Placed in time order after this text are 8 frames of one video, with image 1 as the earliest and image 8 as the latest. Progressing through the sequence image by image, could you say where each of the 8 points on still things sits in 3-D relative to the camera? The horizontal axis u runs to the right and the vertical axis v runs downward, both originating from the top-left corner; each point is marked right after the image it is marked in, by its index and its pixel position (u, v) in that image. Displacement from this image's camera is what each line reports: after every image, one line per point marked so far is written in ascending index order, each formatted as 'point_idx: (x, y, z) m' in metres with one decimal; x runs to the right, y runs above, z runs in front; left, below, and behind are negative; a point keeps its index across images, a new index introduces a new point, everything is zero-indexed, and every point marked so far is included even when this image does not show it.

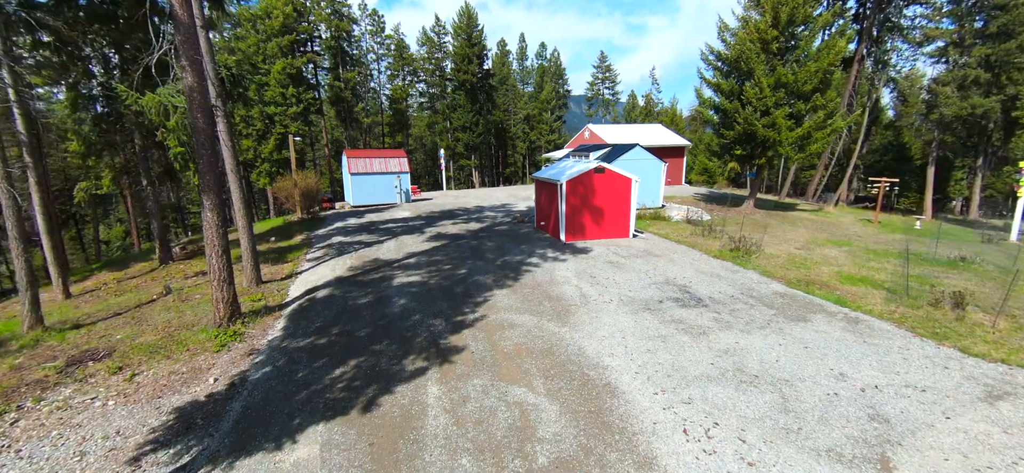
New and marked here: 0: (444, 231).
0: (-2.5, +0.2, +14.9) m
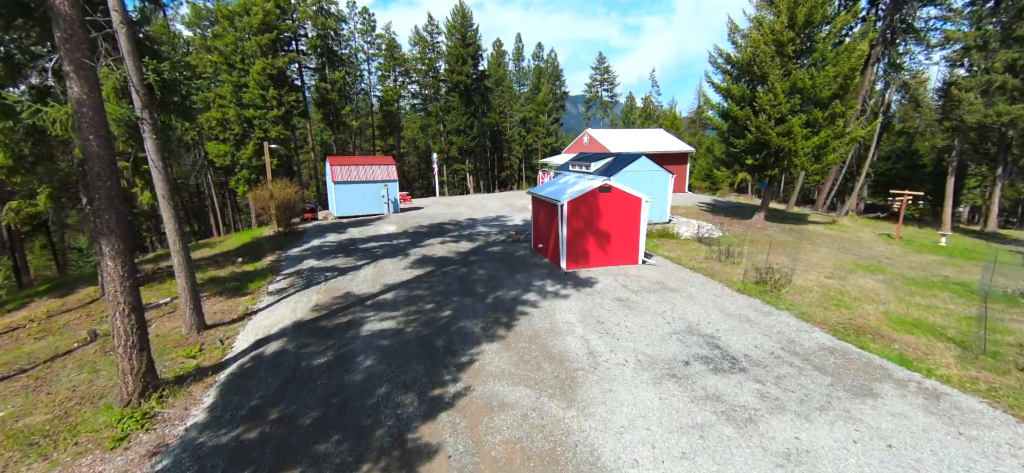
0: (-2.7, -0.6, +13.3) m
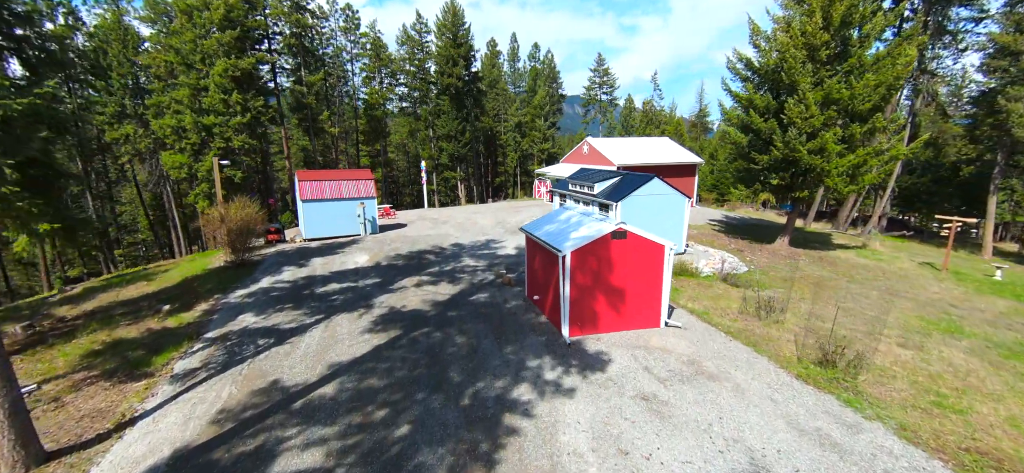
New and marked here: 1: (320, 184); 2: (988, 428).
0: (-3.0, -1.8, +10.8) m
1: (-9.2, +2.5, +19.6) m
2: (+7.3, -2.9, +6.2) m
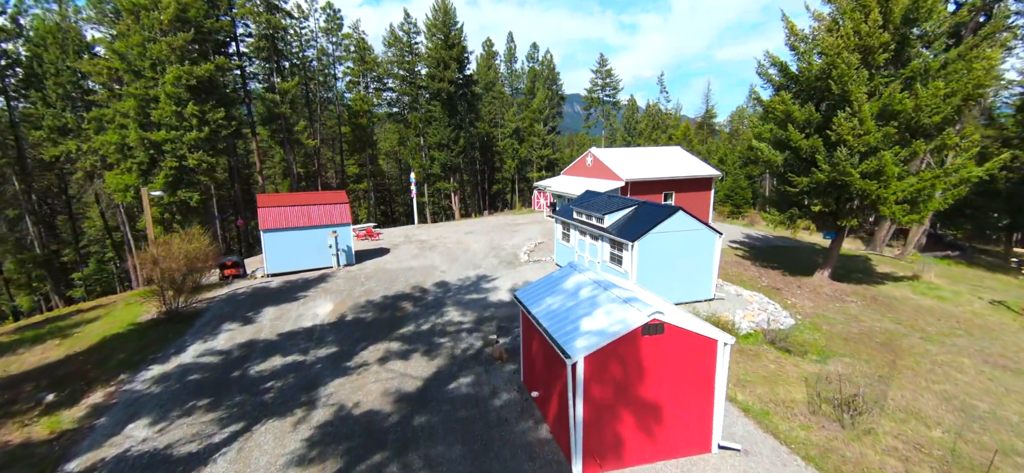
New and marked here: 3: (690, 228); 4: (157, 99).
0: (-3.1, -3.2, +8.0) m
1: (-9.4, +1.1, +16.8) m
2: (+7.1, -4.3, +3.5) m
3: (+5.4, +0.2, +12.4) m
4: (-16.7, +6.4, +19.1) m
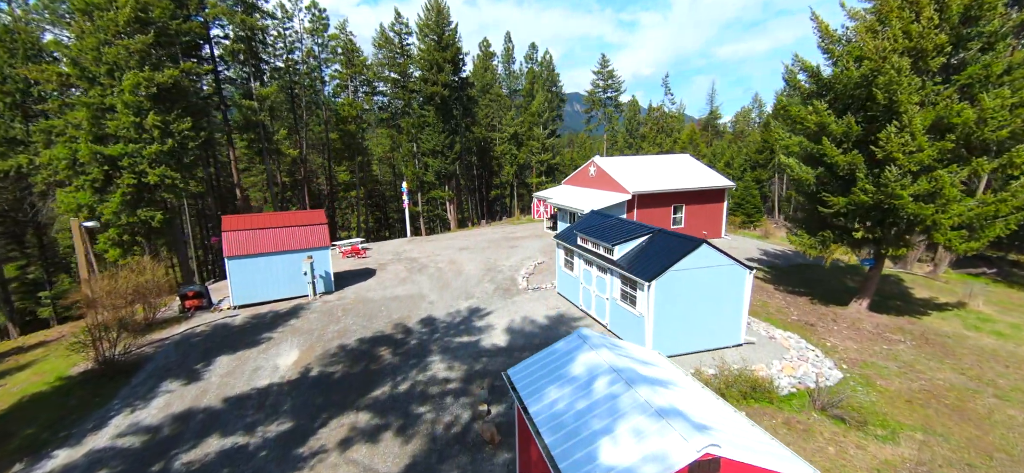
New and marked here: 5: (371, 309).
0: (-3.3, -4.2, +6.2) m
1: (-9.6, +0.1, +14.9) m
2: (+7.0, -5.2, +1.6) m
3: (+5.3, -0.7, +10.5) m
4: (-16.8, +5.4, +17.2) m
5: (-5.1, -2.6, +14.8) m
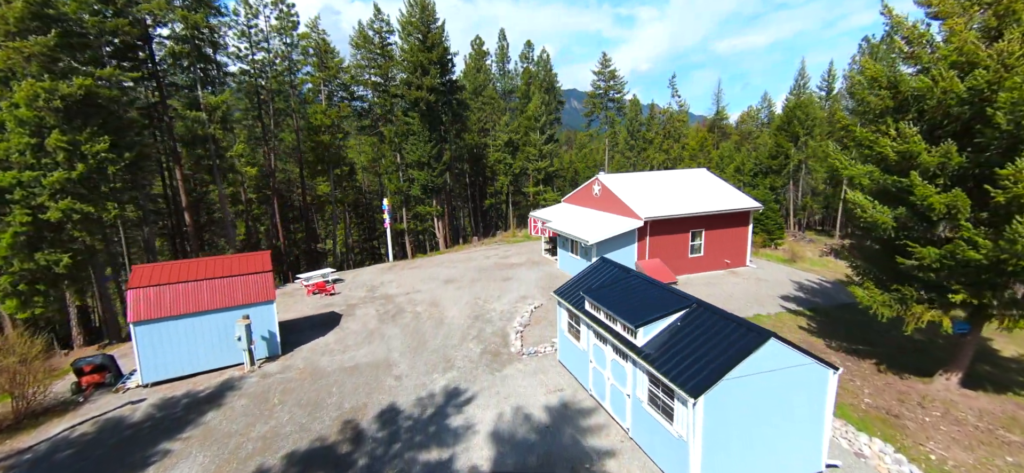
0: (-3.5, -5.9, +2.9) m
1: (-9.9, -1.6, +11.6) m
2: (+6.8, -6.8, -1.7) m
3: (+5.0, -2.3, +7.2) m
4: (-17.2, +3.7, +13.8) m
5: (-5.4, -4.2, +11.5) m
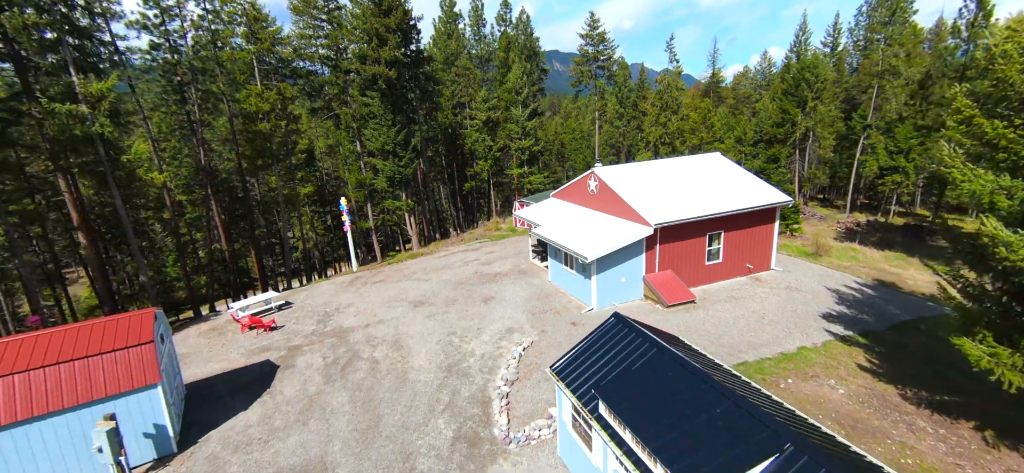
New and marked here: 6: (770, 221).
0: (-3.5, -7.8, -0.5) m
1: (-10.3, -3.1, +7.7) m
2: (+7.0, -8.6, -4.6) m
3: (+4.7, -3.5, +3.9) m
4: (-17.9, +2.0, +9.2) m
5: (-5.7, -5.6, +7.9) m
6: (+11.1, +0.7, +17.3) m
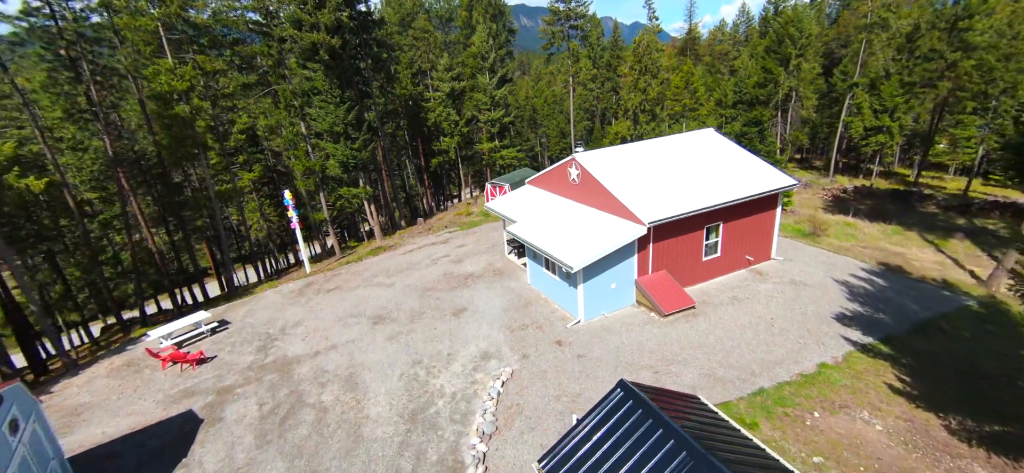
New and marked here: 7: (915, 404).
0: (-3.1, -9.4, -2.4) m
1: (-10.6, -4.4, +5.0) m
2: (+7.6, -10.2, -5.8) m
3: (+4.6, -4.4, +2.0) m
4: (-18.5, +0.4, +5.6) m
5: (-6.0, -6.7, +5.7) m
6: (+10.0, +1.2, +15.4) m
7: (+9.5, -3.9, +9.6) m
